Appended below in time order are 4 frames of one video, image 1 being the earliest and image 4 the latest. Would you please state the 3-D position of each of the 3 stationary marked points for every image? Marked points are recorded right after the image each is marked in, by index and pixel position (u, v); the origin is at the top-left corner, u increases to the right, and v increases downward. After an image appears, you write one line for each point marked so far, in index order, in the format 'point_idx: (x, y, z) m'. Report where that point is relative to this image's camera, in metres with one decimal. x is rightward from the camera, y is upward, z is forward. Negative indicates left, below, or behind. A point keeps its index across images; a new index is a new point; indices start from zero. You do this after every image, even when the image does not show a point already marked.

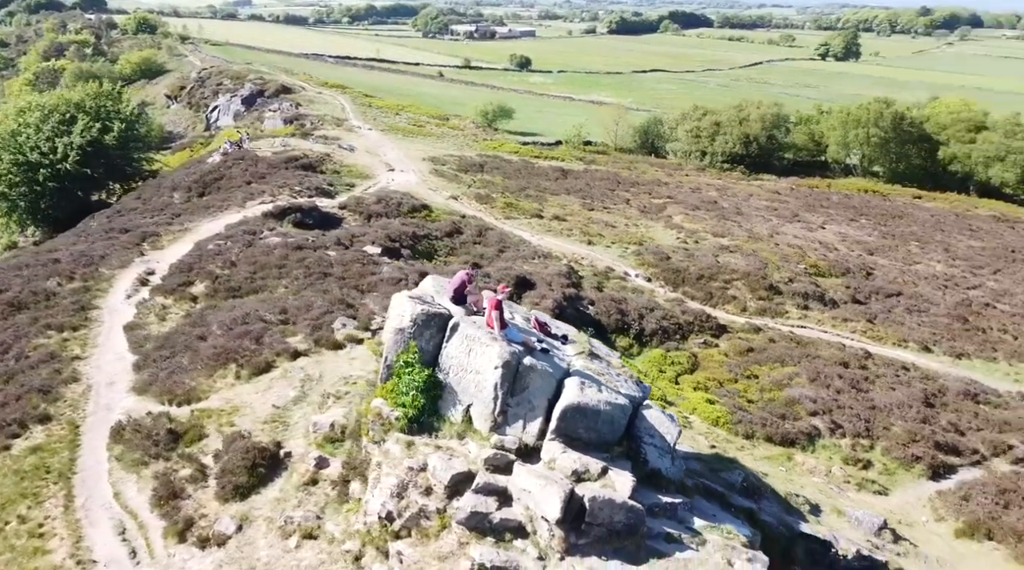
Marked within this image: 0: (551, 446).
0: (+0.8, -3.1, +17.5) m
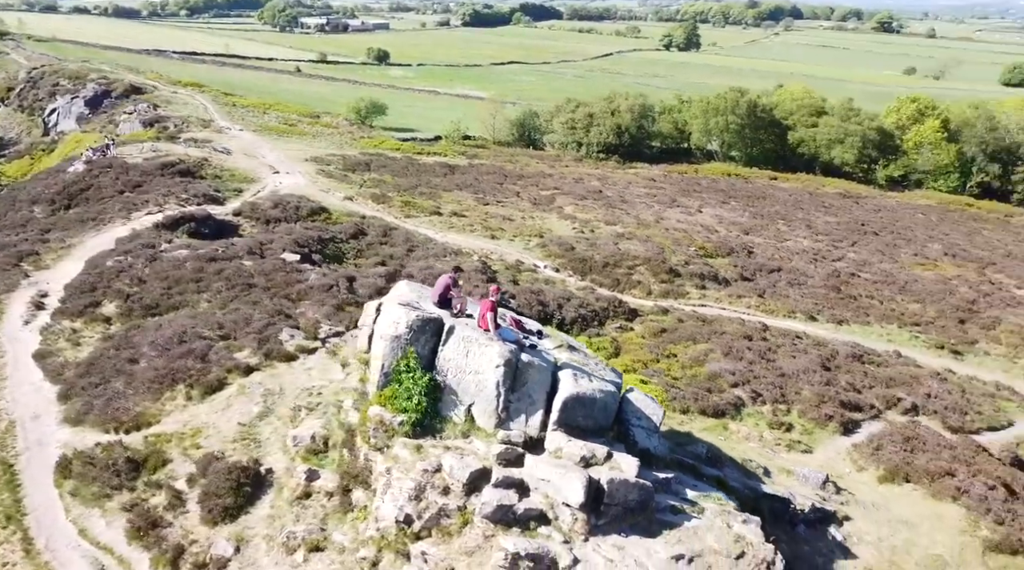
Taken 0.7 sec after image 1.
0: (+0.9, -3.2, +19.2) m
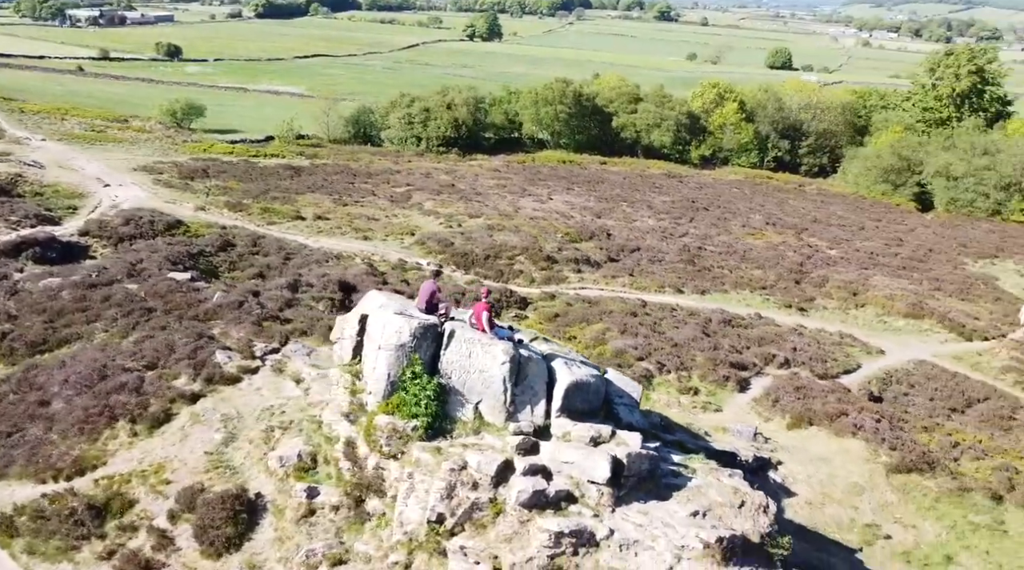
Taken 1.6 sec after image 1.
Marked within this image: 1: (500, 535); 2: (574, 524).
0: (+1.2, -3.3, +21.4) m
1: (-0.2, -5.5, +19.9) m
2: (+1.4, -5.1, +19.2) m
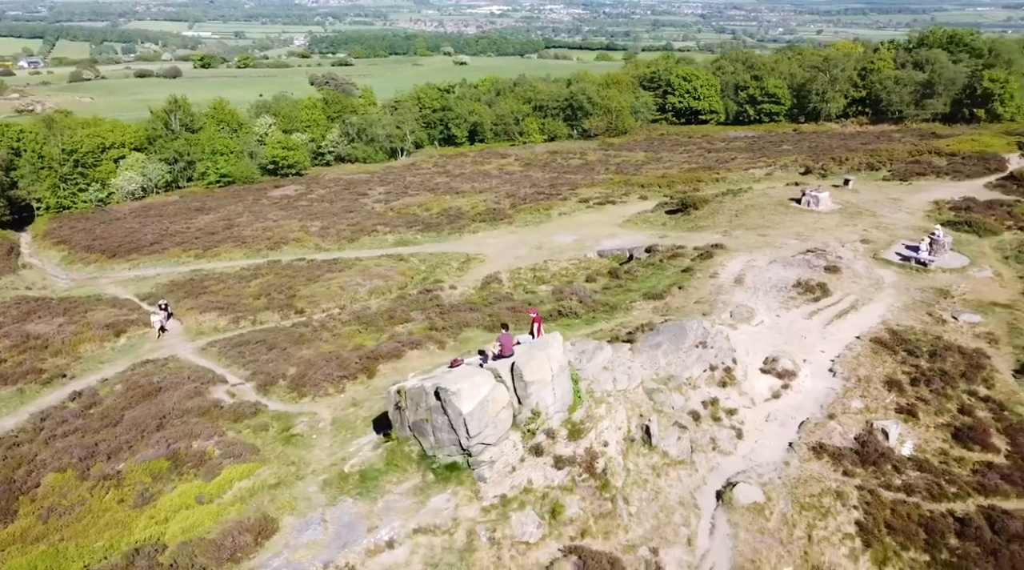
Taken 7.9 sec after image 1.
0: (+2.8, -3.1, +36.4) m
1: (+5.1, -5.0, +36.2) m
2: (+5.3, -3.8, +37.6) m
